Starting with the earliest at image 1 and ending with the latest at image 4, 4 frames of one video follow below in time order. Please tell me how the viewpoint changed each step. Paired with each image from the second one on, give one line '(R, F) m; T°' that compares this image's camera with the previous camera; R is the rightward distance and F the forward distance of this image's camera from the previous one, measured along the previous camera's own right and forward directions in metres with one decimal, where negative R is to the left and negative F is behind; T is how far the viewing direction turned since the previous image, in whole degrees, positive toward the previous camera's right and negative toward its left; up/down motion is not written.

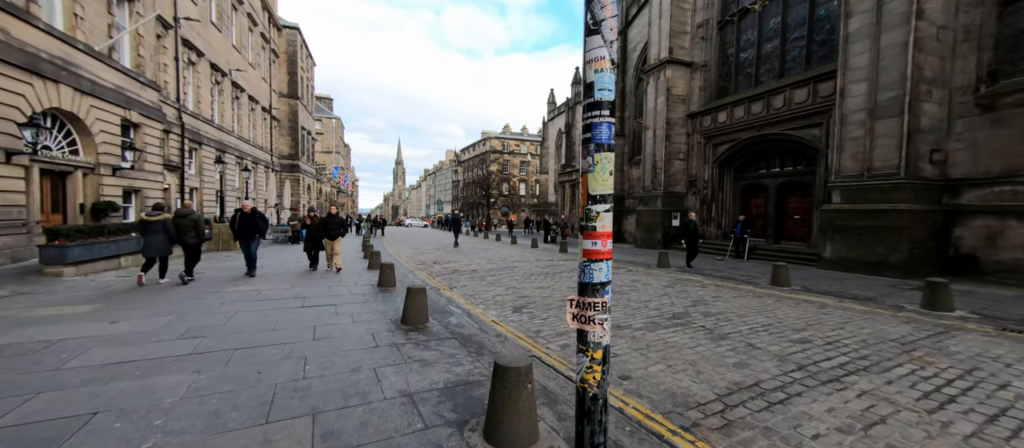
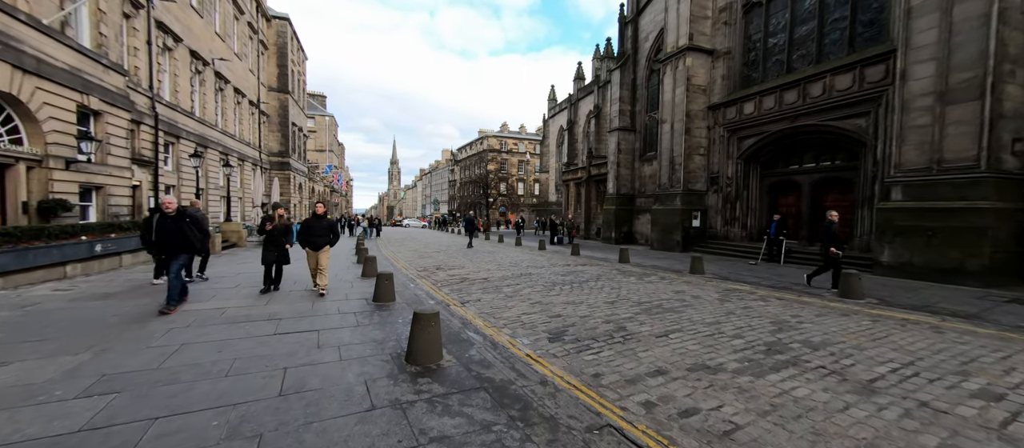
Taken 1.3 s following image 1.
(-0.6, +1.5) m; +1°
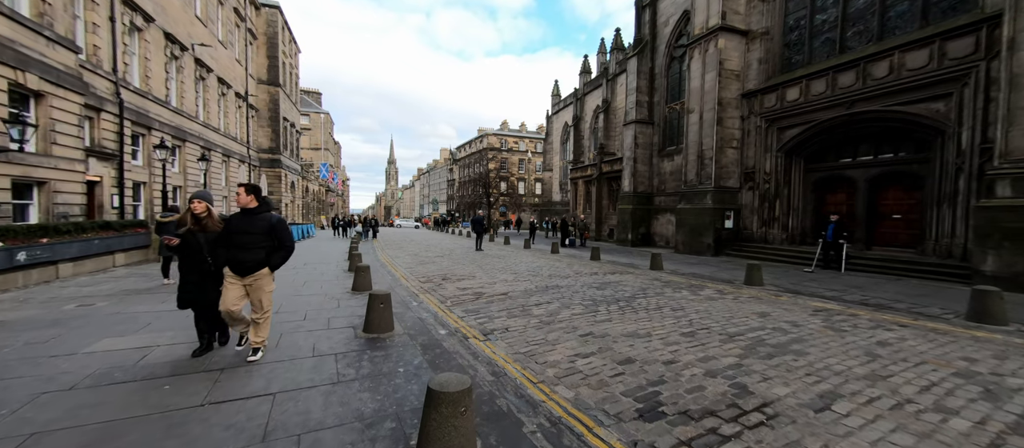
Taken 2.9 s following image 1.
(-0.6, +1.8) m; 0°
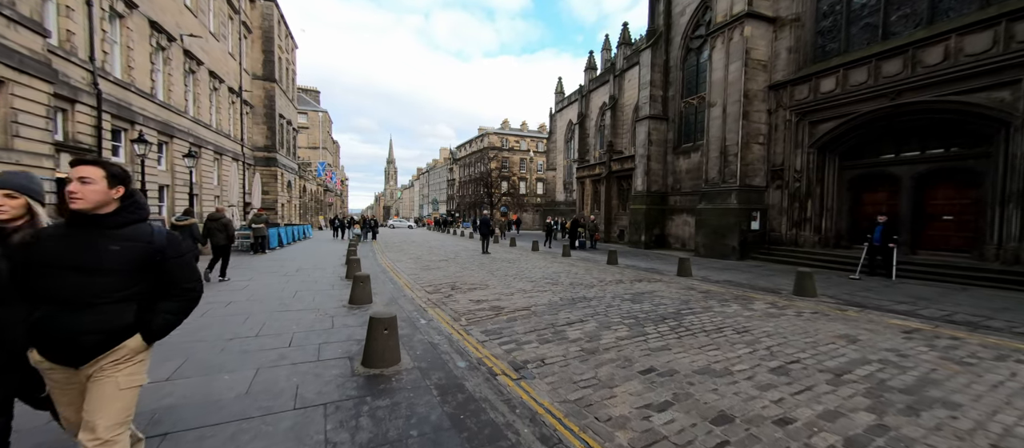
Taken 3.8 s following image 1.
(-0.5, +1.1) m; 0°
